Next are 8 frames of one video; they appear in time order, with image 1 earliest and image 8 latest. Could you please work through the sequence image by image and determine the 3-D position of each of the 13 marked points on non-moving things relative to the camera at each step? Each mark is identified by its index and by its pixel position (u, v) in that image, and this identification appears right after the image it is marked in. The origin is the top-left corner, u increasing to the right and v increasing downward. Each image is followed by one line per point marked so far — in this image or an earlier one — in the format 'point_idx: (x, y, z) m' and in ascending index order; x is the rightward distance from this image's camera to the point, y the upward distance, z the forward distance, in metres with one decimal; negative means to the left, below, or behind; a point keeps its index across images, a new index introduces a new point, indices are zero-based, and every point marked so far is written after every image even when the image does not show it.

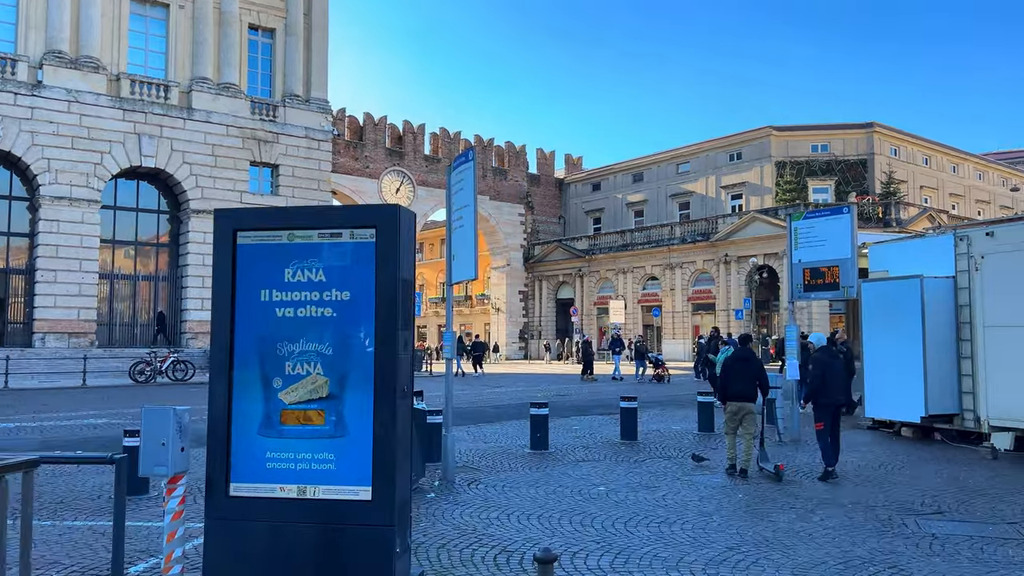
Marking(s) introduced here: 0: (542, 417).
0: (+0.4, -1.8, +11.2) m
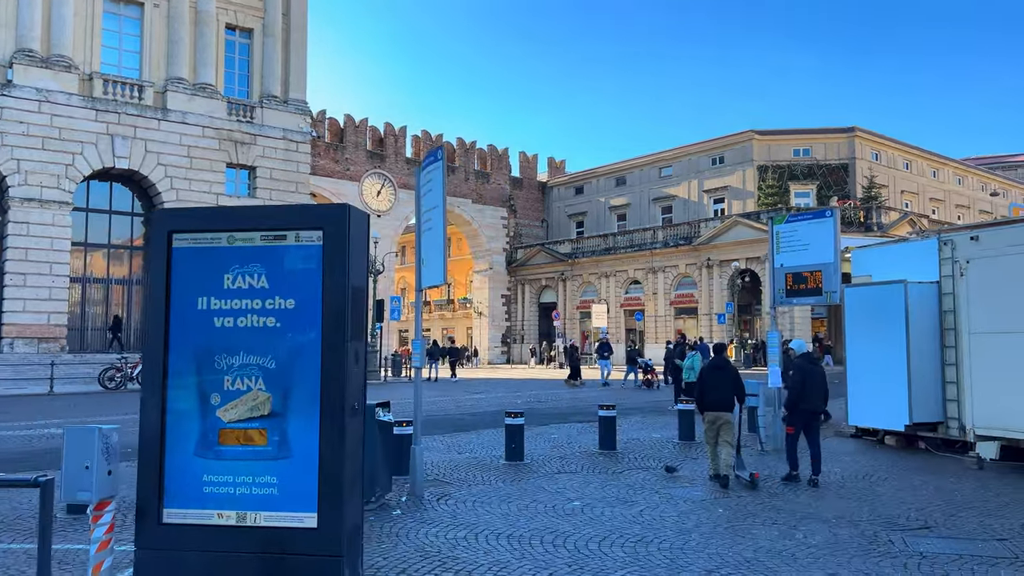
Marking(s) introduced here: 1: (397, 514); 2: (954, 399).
0: (+0.1, -1.9, +10.8) m
1: (-1.1, -2.2, +7.8) m
2: (+6.5, -1.6, +11.7) m
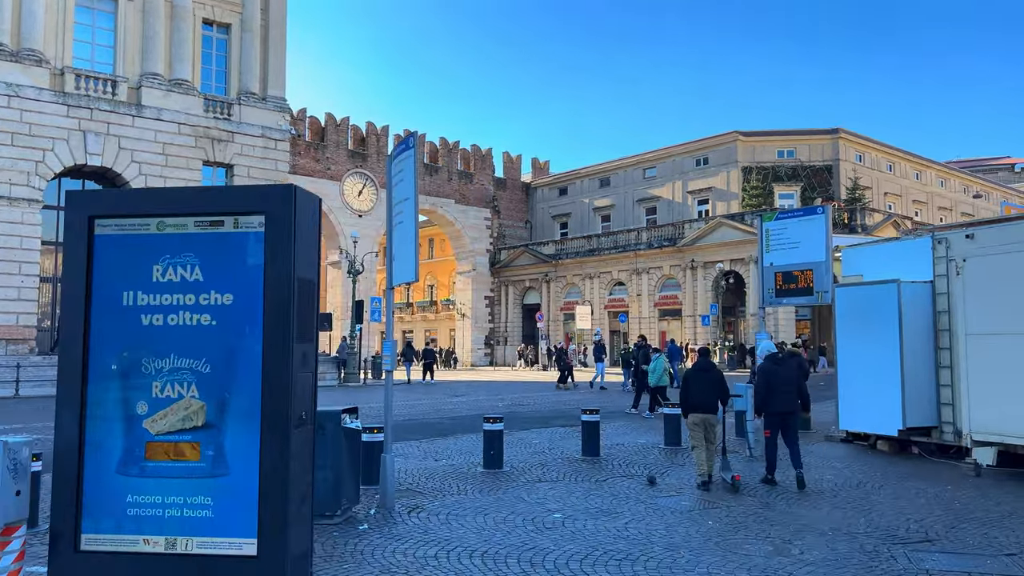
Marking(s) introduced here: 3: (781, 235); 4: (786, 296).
0: (-0.2, -1.9, +10.3) m
1: (-1.3, -2.2, +7.2) m
2: (+6.2, -1.6, +11.3) m
3: (+4.0, +0.8, +11.9) m
4: (+4.0, -0.1, +11.6) m
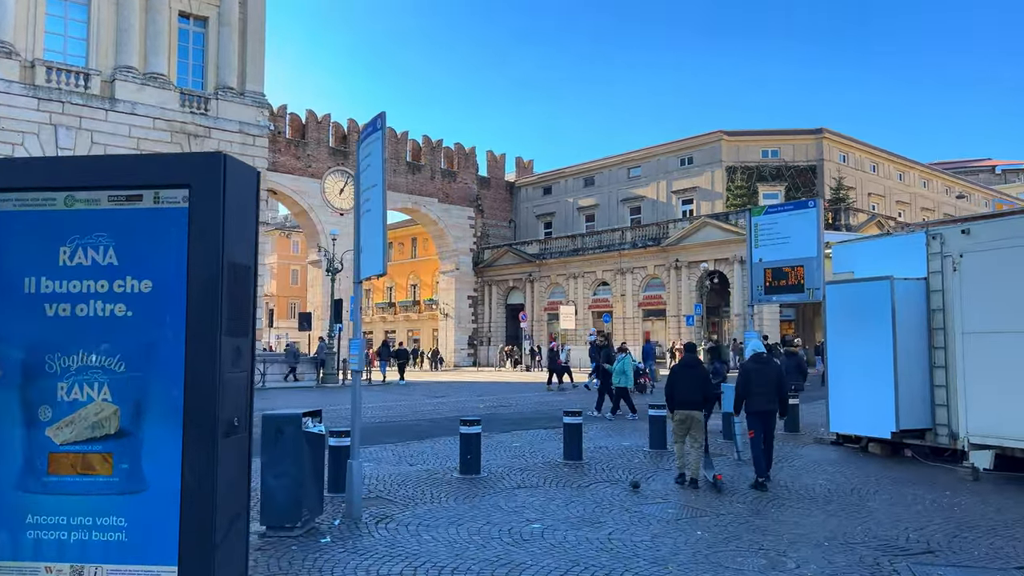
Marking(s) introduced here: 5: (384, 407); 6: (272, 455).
0: (-0.5, -1.8, +9.7) m
1: (-1.6, -2.1, +6.7) m
2: (+5.9, -1.6, +10.9) m
3: (+3.7, +0.8, +11.4) m
4: (+3.7, -0.1, +11.2) m
5: (-3.1, -2.9, +19.6) m
6: (-2.0, -1.4, +6.7) m
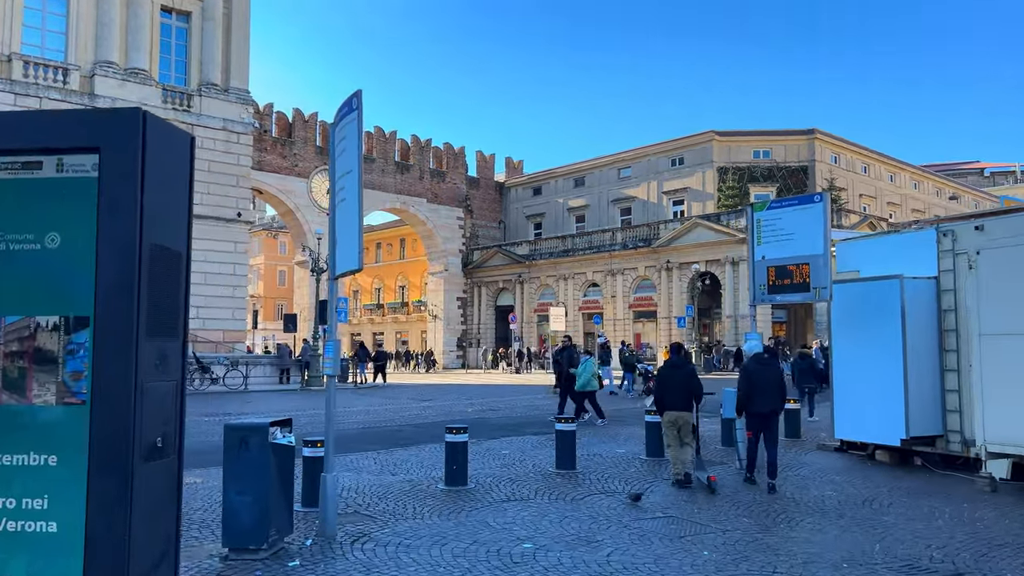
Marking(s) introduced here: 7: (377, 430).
0: (-0.6, -1.8, +9.1) m
1: (-1.6, -2.1, +6.0) m
2: (+5.7, -1.6, +10.3) m
3: (+3.6, +0.8, +10.9) m
4: (+3.6, -0.1, +10.6) m
5: (-3.4, -2.9, +18.9) m
6: (-2.1, -1.4, +6.1) m
7: (-2.4, -2.6, +14.4) m
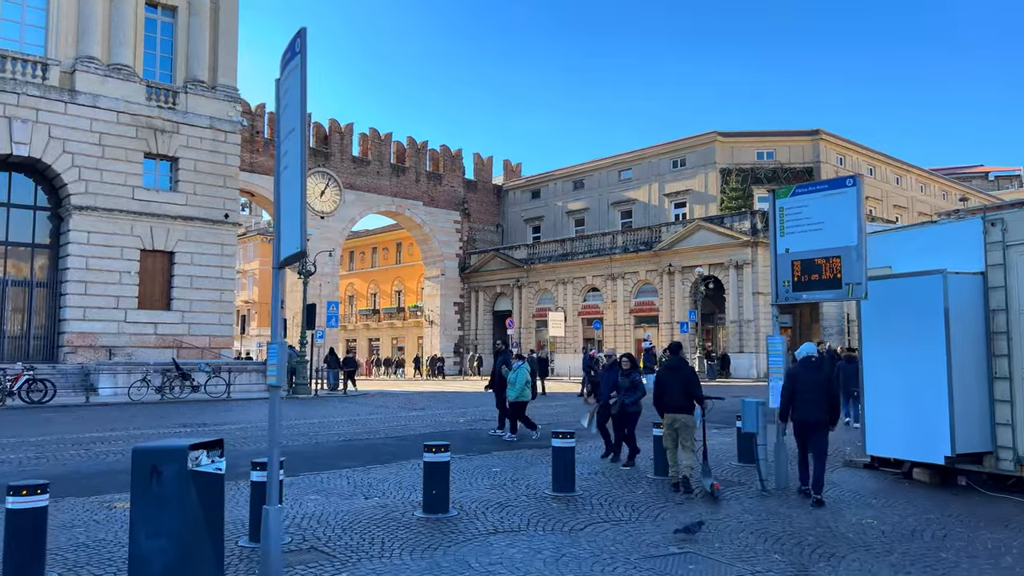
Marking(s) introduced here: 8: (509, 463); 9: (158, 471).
0: (-0.7, -1.7, +7.8) m
1: (-1.7, -2.0, +4.8) m
2: (+5.6, -1.5, +9.0) m
3: (+3.5, +0.9, +9.6) m
4: (+3.5, 0.0, +9.4) m
5: (-3.5, -3.0, +17.6) m
6: (-2.2, -1.3, +4.8) m
7: (-2.6, -2.6, +13.1) m
8: (0.0, -2.4, +11.1) m
9: (-2.2, -1.1, +4.8) m
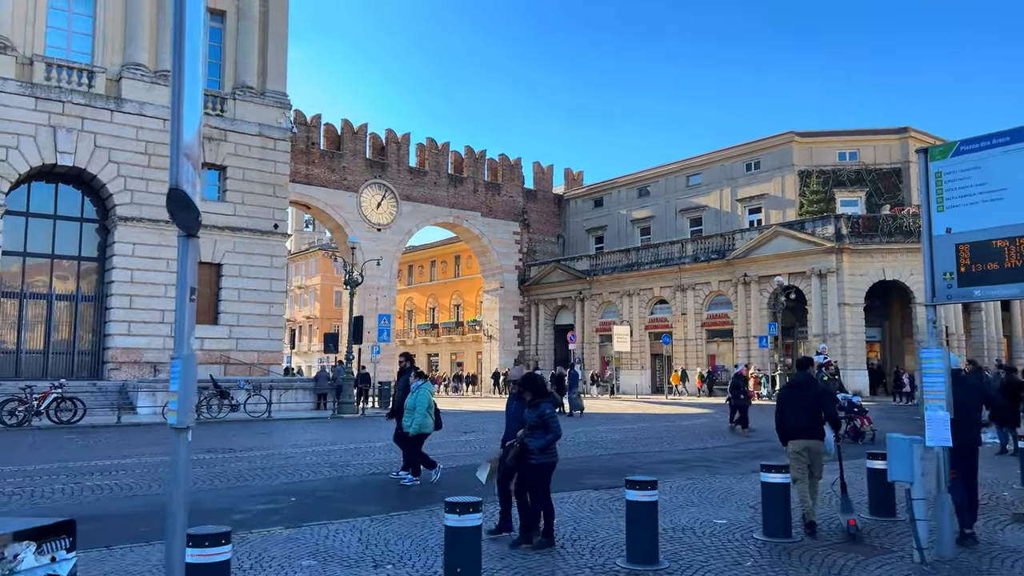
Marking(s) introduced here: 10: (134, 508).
0: (-0.3, -1.7, +5.5) m
1: (-1.6, -1.9, +2.5) m
2: (+6.1, -1.5, +6.2) m
3: (+4.0, +0.9, +7.0) m
4: (+4.0, 0.0, +6.7) m
5: (-2.3, -3.1, +15.5) m
6: (-2.0, -1.2, +2.6) m
7: (-1.7, -2.6, +10.9) m
8: (+0.6, -2.4, +8.7) m
9: (-2.0, -1.0, +2.7) m
10: (-4.4, -2.6, +9.3) m
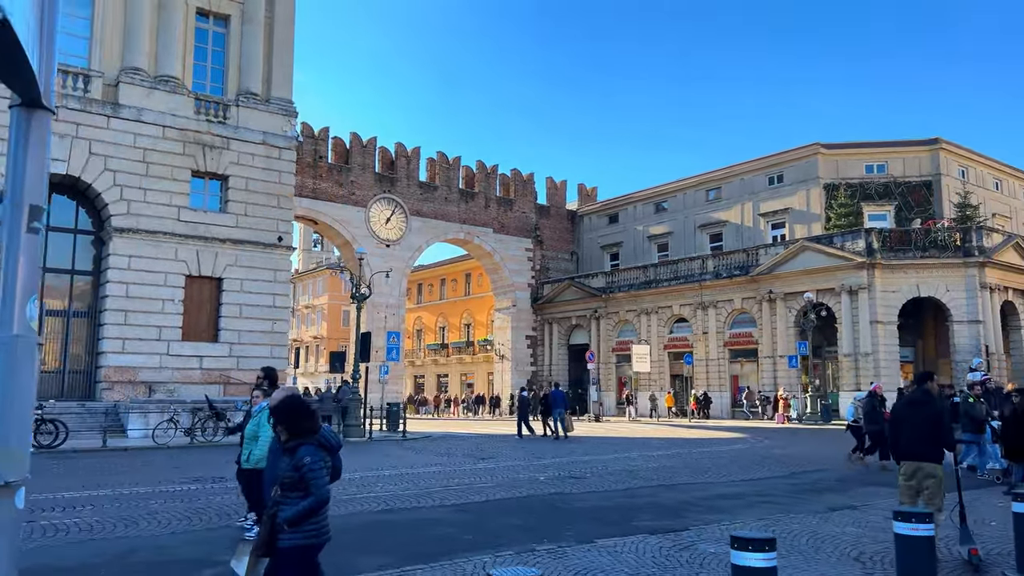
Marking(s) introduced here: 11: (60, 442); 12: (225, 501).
0: (+0.1, -1.6, +3.7) m
1: (-1.2, -1.7, +0.7) m
2: (+6.5, -1.4, +4.4) m
3: (+4.4, +1.0, +5.2) m
4: (+4.3, +0.1, +4.9) m
5: (-1.9, -3.3, +13.6) m
6: (-1.7, -1.0, +0.9) m
7: (-1.3, -2.7, +9.1) m
8: (+1.0, -2.4, +6.8) m
9: (-1.6, -0.8, +0.9) m
10: (-4.0, -2.6, +7.5) m
11: (-11.1, -3.8, +19.6) m
12: (-4.1, -3.0, +11.3) m
